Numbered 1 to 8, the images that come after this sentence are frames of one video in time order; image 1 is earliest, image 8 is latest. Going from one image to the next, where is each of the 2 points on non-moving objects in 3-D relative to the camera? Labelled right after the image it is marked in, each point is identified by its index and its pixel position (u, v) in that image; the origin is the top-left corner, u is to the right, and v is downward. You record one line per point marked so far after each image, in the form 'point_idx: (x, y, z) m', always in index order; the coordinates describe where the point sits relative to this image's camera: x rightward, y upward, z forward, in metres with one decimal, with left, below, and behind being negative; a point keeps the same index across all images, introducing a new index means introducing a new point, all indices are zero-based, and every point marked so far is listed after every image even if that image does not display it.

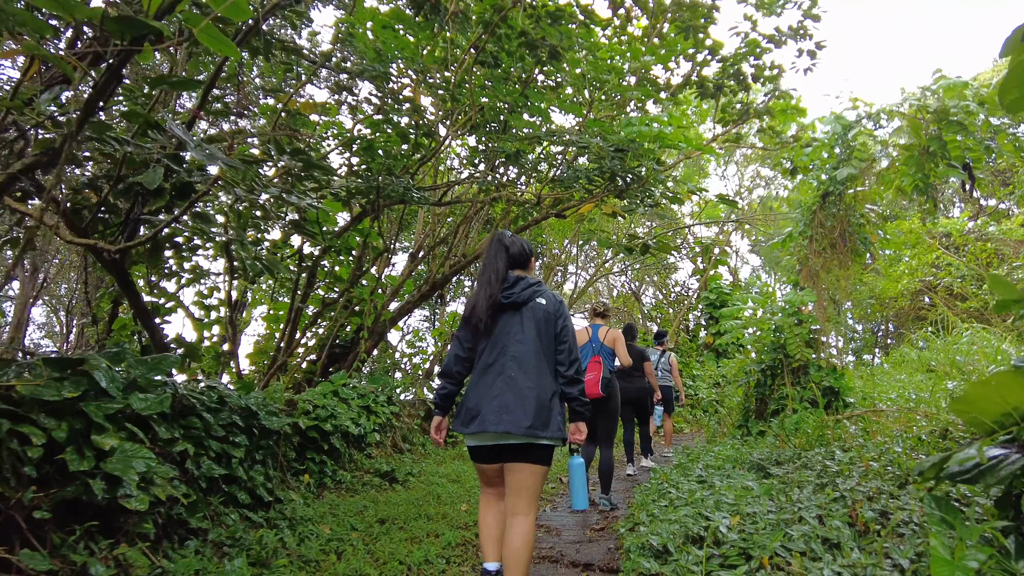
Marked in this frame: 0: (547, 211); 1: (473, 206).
0: (+0.4, +0.9, +7.7) m
1: (-0.5, +1.1, +8.6) m
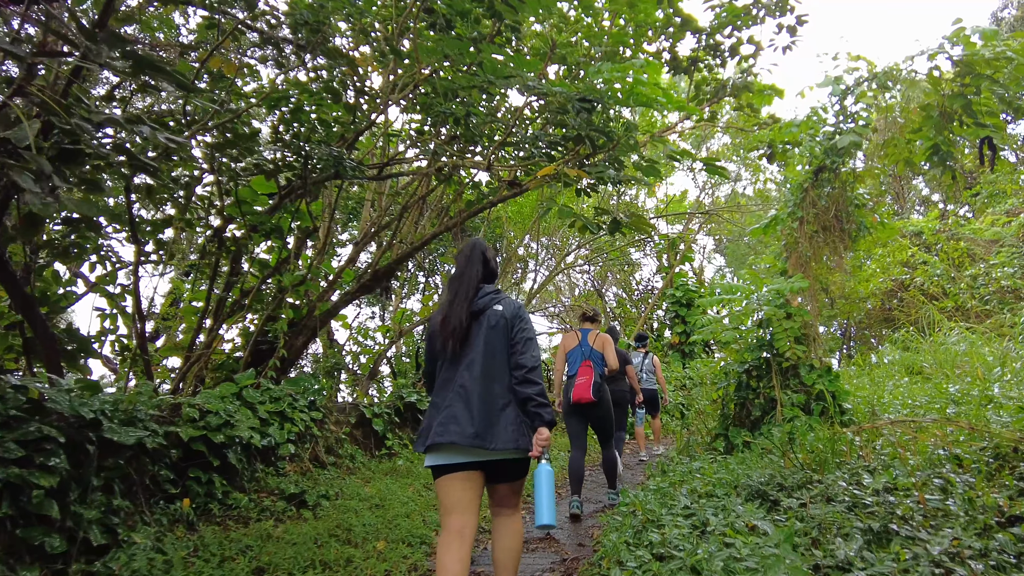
0: (-0.1, +1.0, +6.9) m
1: (-1.1, +1.2, +7.7) m
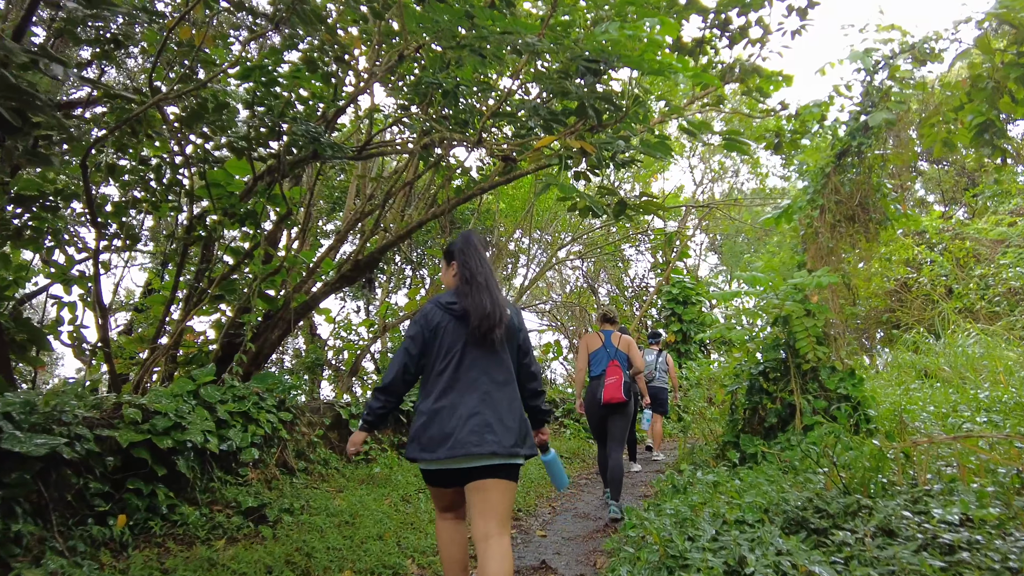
0: (-0.2, +1.1, +6.4) m
1: (-1.1, +1.3, +7.3) m
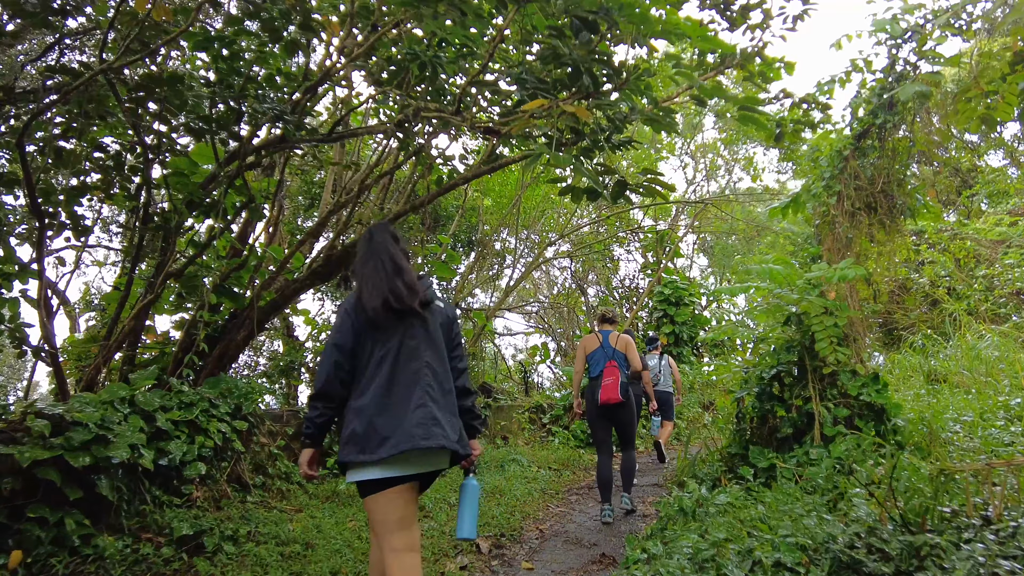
0: (-0.3, +1.1, +5.9) m
1: (-1.3, +1.3, +6.8) m
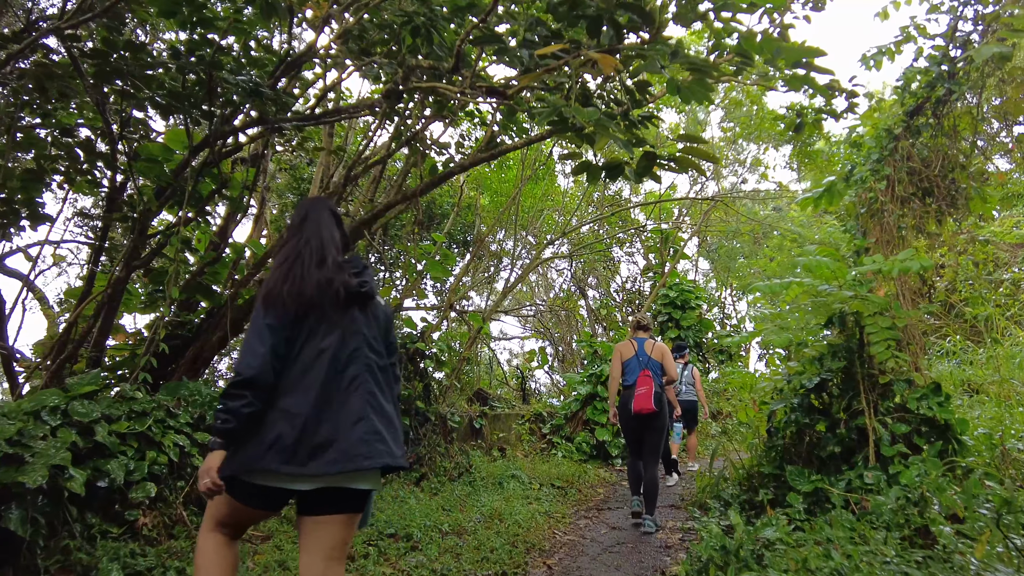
0: (-0.3, +1.1, +5.4) m
1: (-1.3, +1.3, +6.3) m
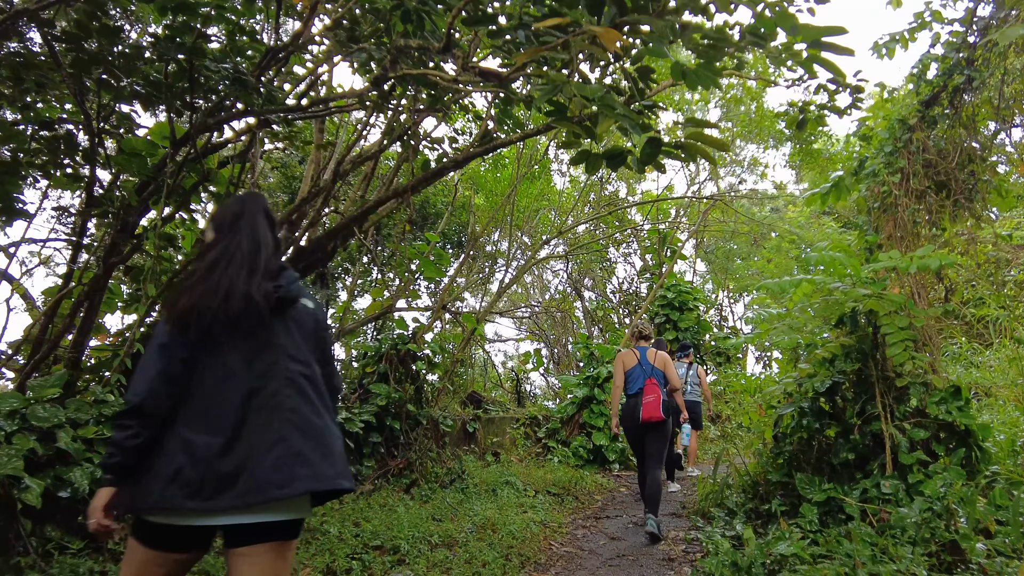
0: (-0.3, +1.1, +5.2) m
1: (-1.3, +1.3, +6.1) m
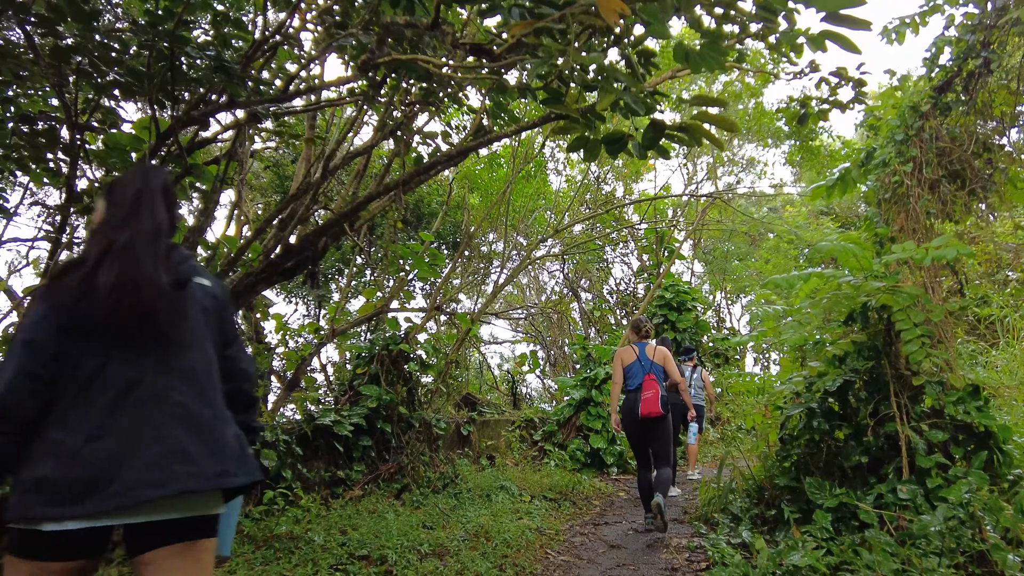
0: (-0.4, +1.1, +5.1) m
1: (-1.4, +1.3, +5.9) m
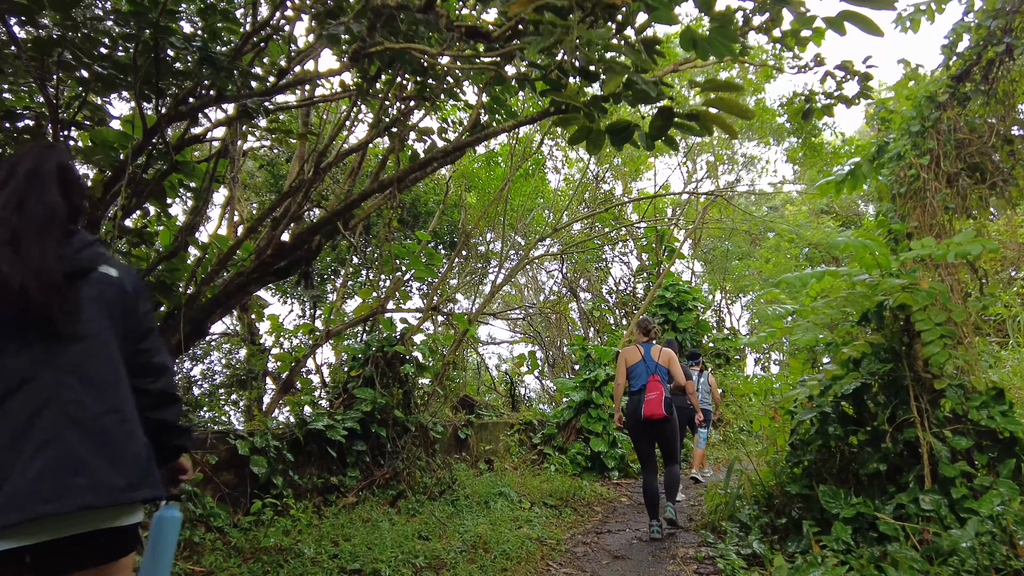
0: (-0.4, +1.2, +4.9) m
1: (-1.4, +1.3, +5.8) m
